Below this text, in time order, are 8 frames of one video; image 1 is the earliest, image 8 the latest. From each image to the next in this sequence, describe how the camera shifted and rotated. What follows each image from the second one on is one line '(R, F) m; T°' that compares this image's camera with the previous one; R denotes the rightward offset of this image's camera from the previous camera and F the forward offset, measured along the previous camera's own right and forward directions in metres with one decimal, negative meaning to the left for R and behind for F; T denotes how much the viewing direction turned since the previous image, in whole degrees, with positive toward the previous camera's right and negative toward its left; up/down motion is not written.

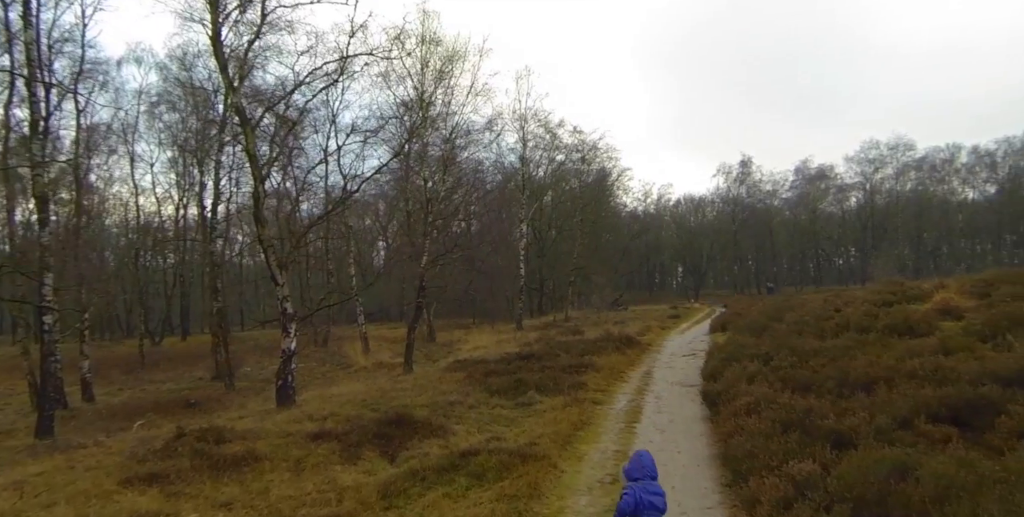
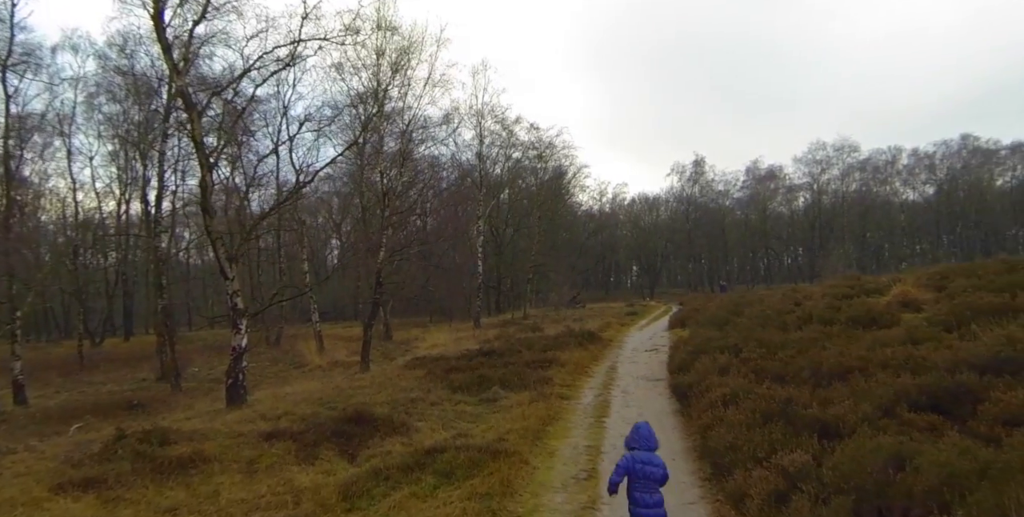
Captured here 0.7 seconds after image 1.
(-0.2, +0.4) m; +4°
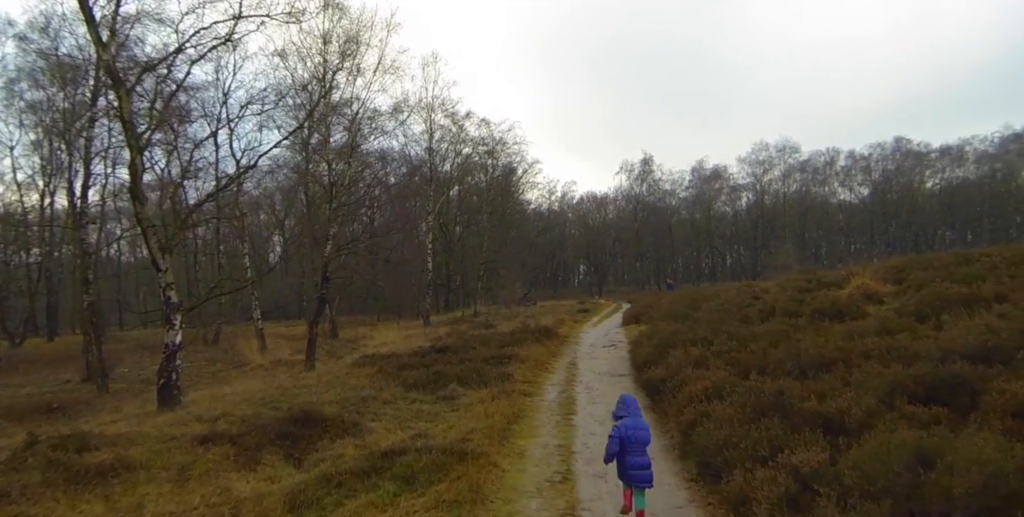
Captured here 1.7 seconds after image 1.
(-0.2, +0.7) m; +5°
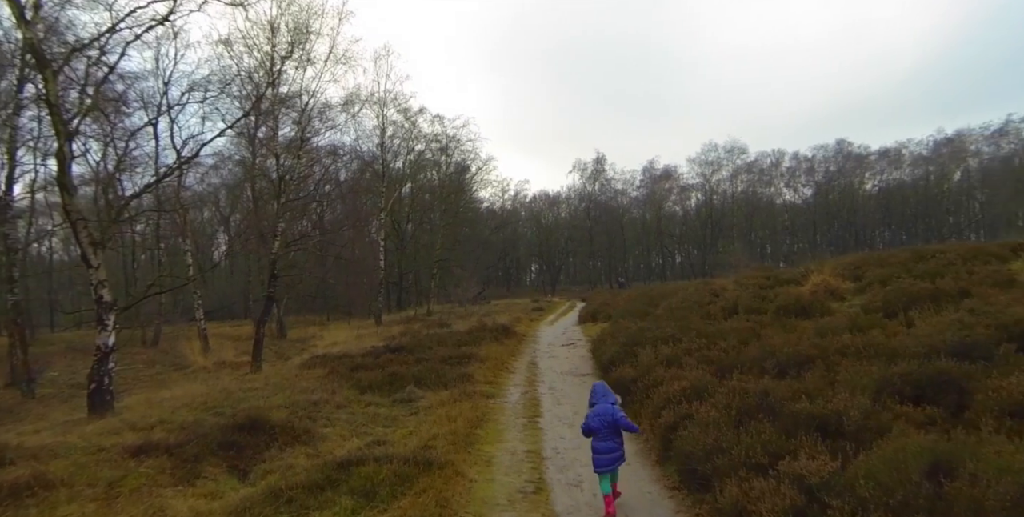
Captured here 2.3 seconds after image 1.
(-0.2, +0.5) m; +4°
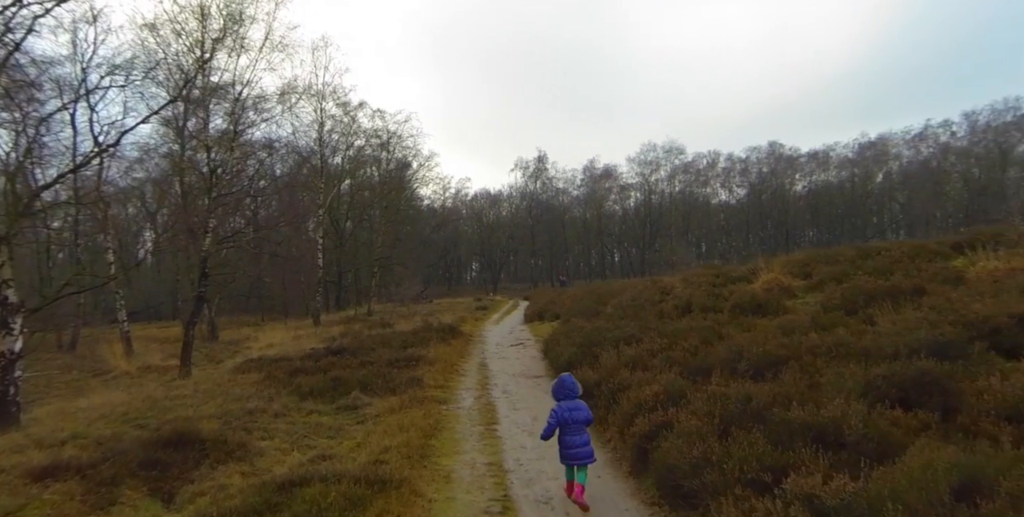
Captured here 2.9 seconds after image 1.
(-0.2, +0.6) m; +5°
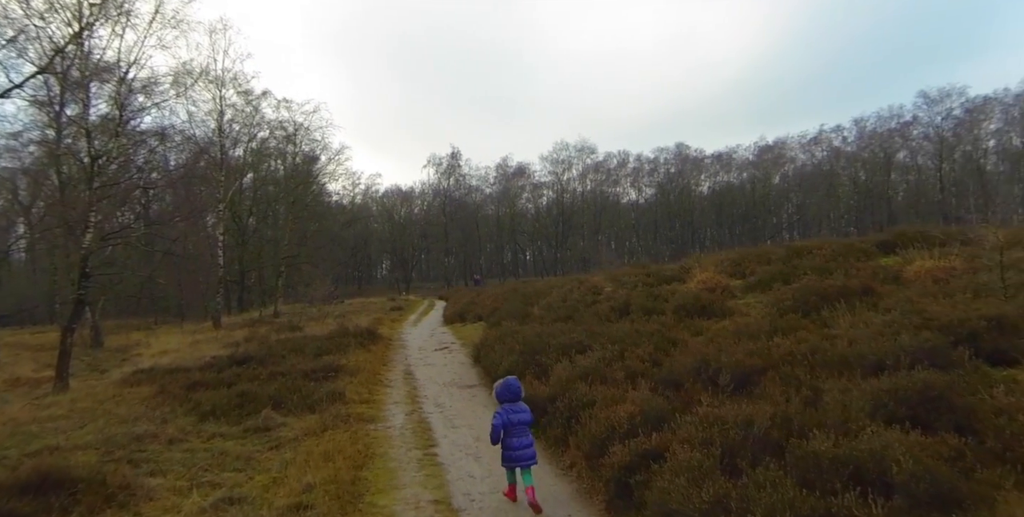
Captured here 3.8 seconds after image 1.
(-0.4, +1.0) m; +8°
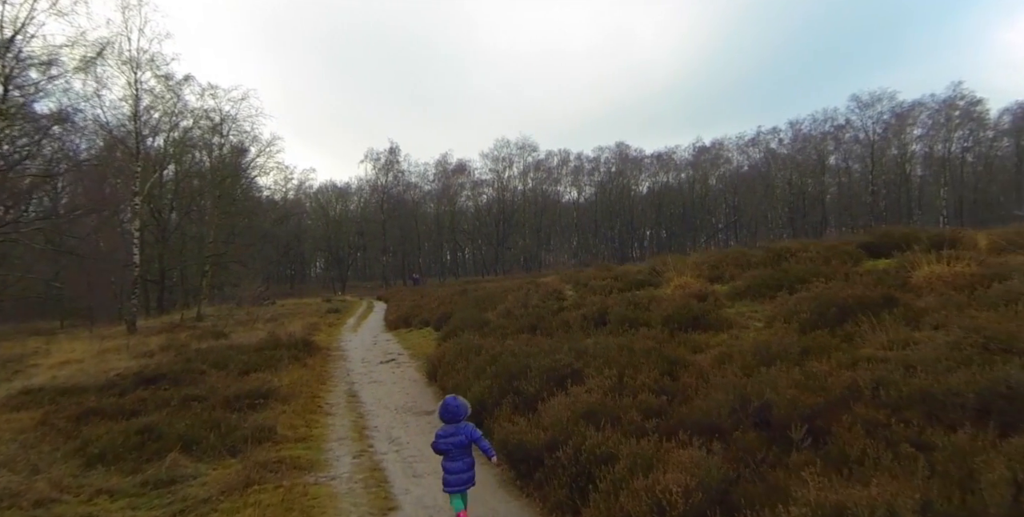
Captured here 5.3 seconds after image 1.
(-0.5, +1.8) m; +6°
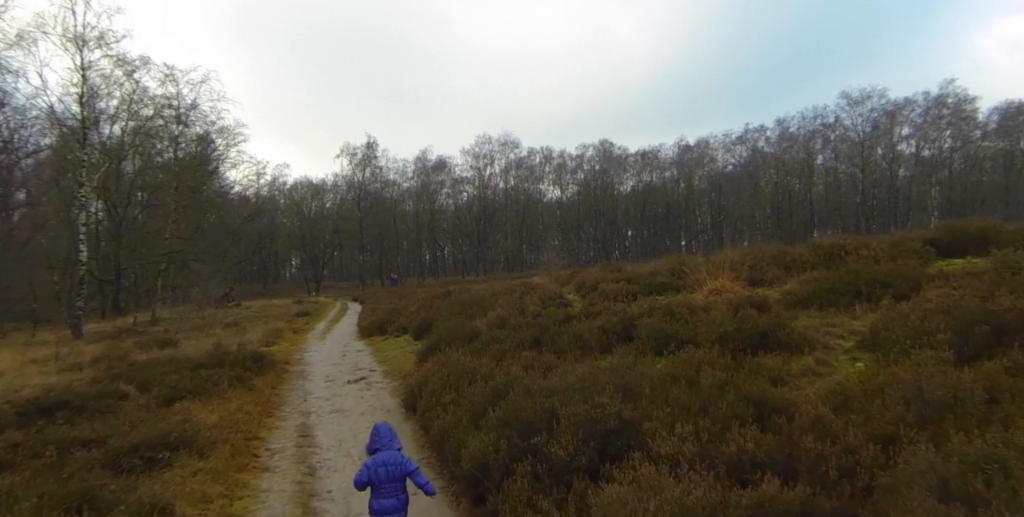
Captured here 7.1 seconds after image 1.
(-0.3, +2.7) m; +2°
